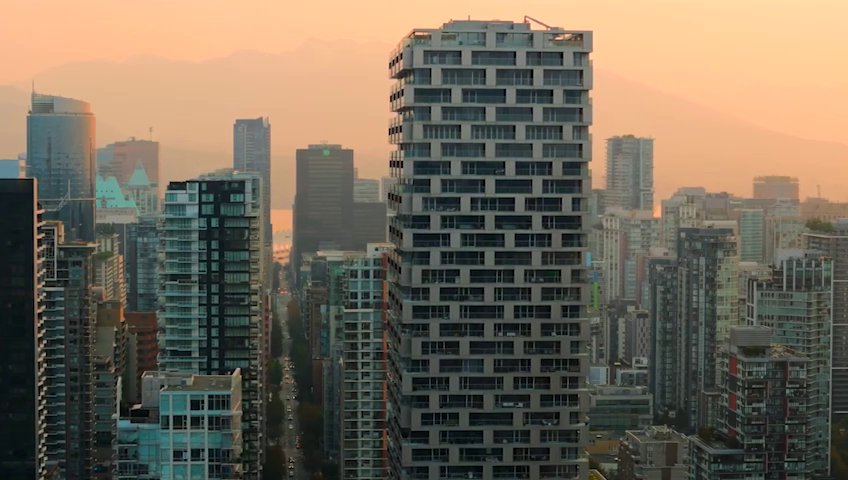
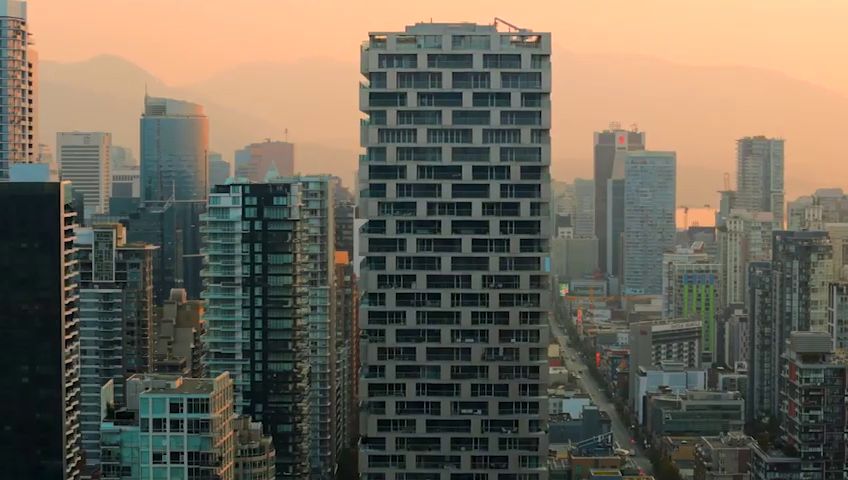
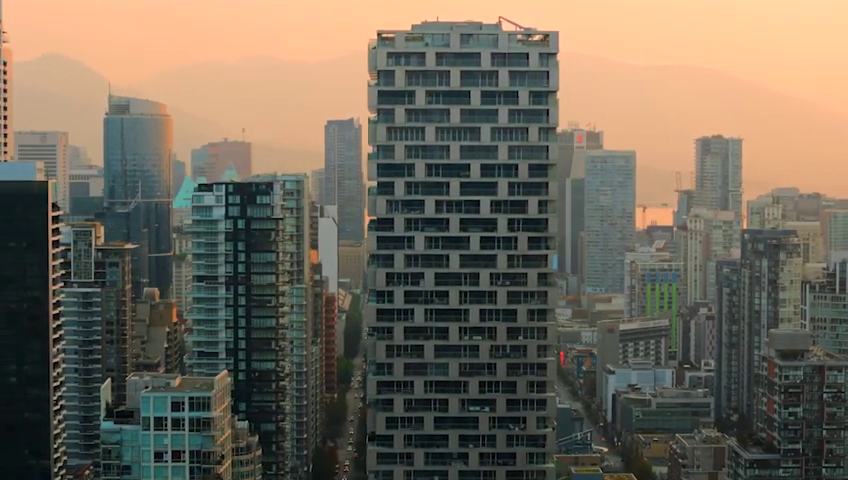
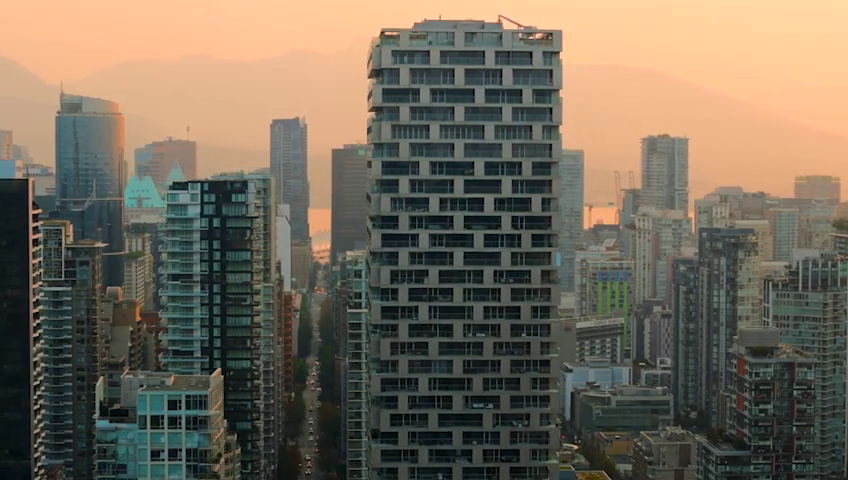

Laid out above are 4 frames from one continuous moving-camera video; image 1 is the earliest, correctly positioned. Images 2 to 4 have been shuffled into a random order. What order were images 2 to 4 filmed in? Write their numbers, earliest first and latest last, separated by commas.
4, 3, 2
